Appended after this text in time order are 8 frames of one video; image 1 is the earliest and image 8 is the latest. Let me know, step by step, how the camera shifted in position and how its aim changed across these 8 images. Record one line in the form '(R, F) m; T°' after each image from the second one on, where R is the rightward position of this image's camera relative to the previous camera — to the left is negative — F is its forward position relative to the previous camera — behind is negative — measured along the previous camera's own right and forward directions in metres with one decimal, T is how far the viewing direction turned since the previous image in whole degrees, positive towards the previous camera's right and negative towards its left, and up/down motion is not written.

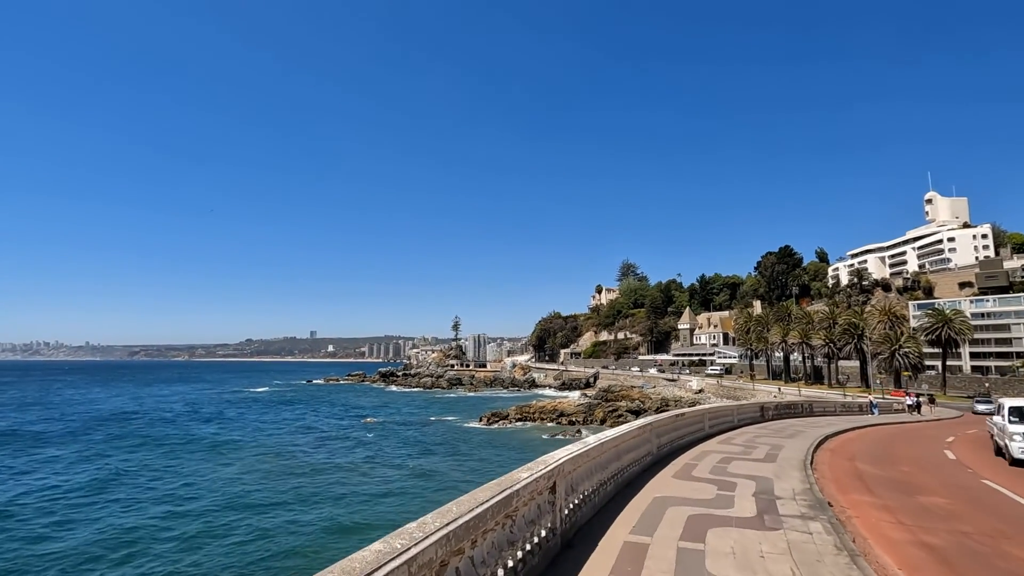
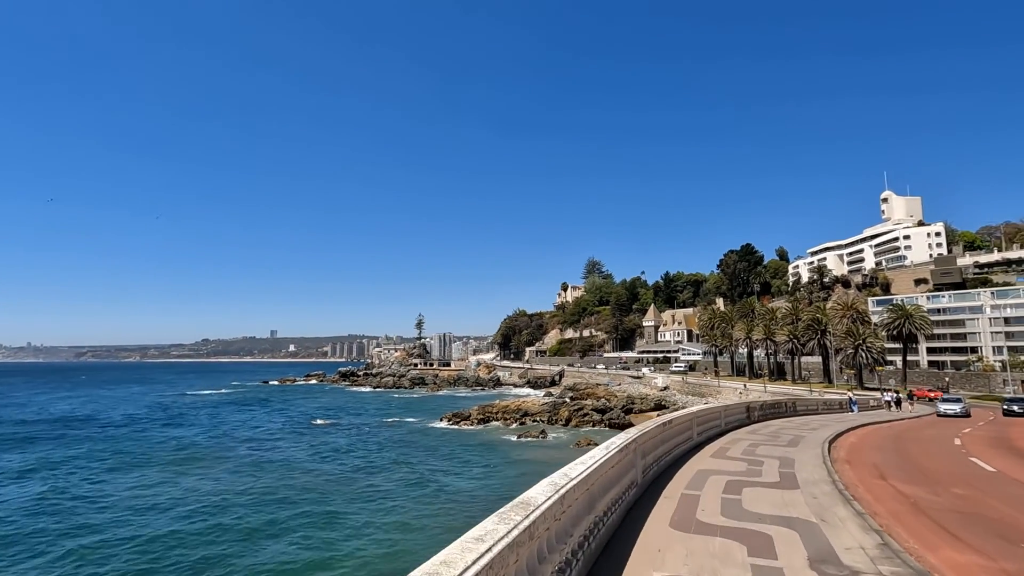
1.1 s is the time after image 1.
(+0.4, +2.1) m; +4°
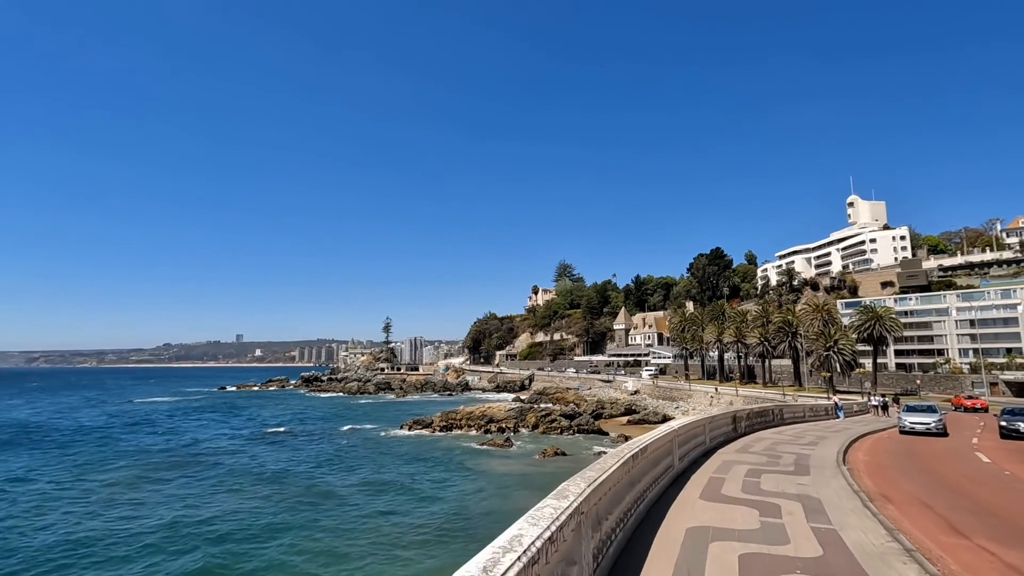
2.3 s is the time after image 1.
(+0.7, +2.3) m; +3°
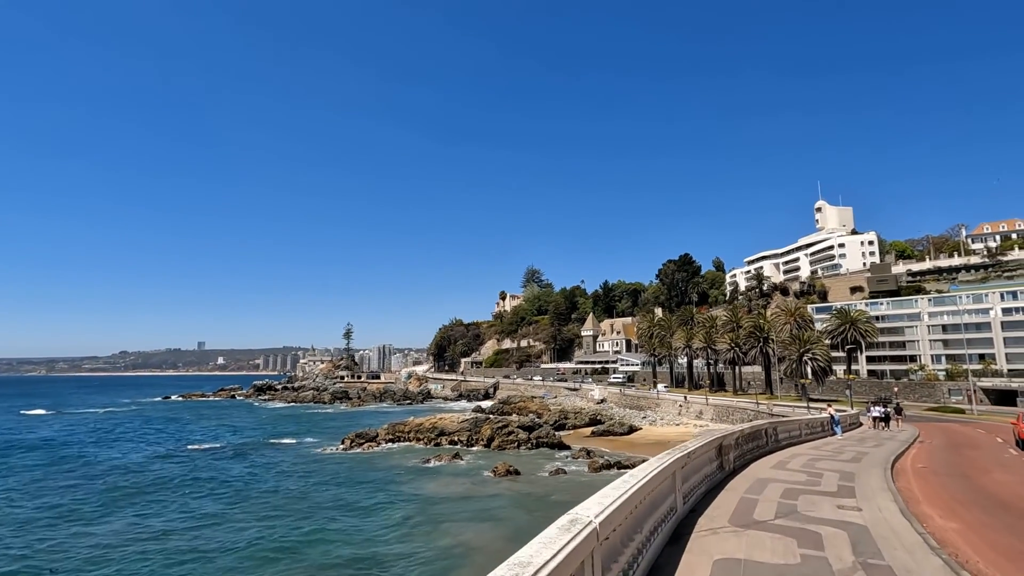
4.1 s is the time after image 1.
(+1.4, +3.8) m; +3°
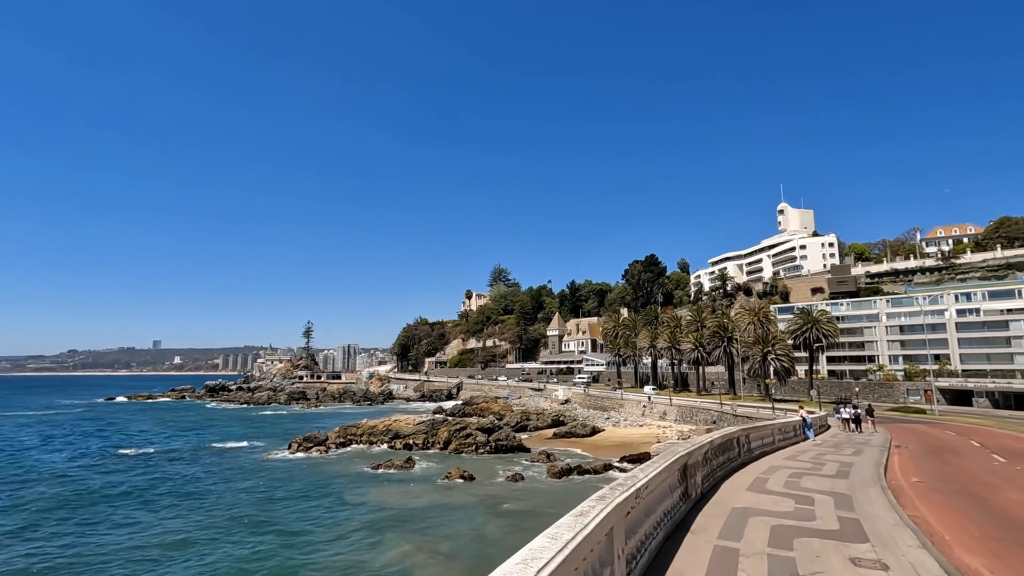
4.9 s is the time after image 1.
(+0.7, +1.8) m; +3°
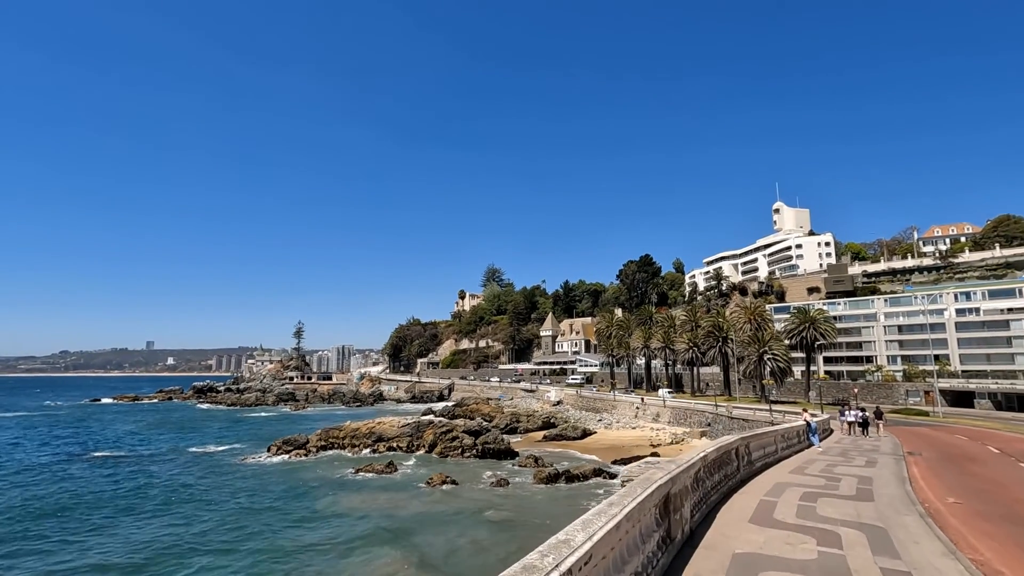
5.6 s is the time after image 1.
(+0.5, +1.4) m; 0°
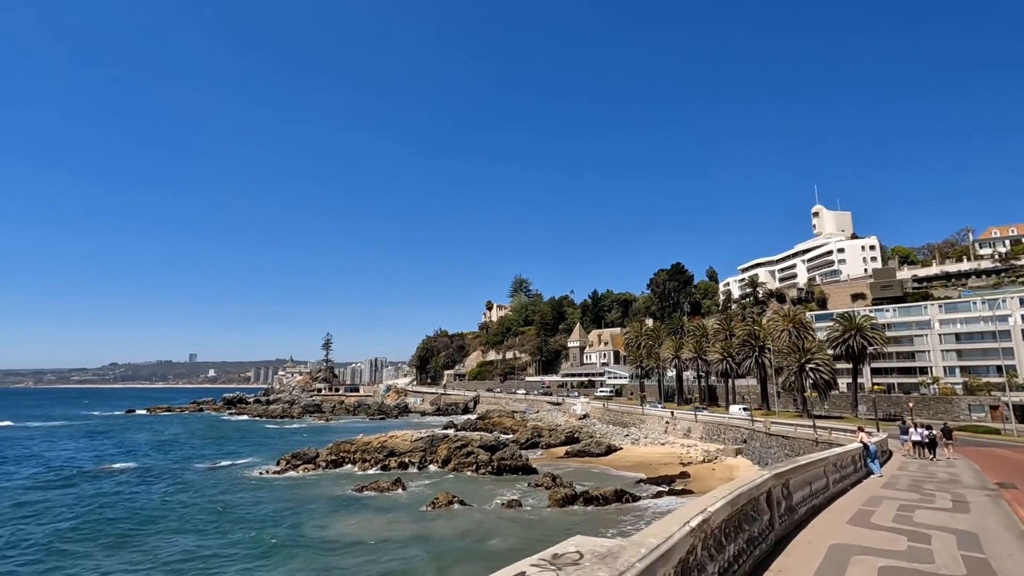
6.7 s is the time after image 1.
(+1.0, +2.1) m; -3°
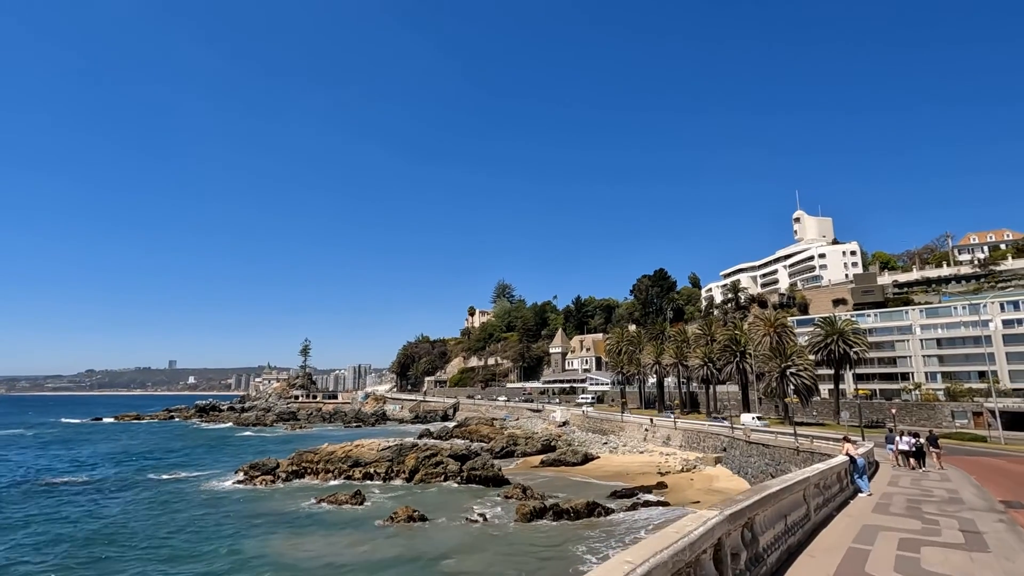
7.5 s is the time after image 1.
(+0.9, +1.5) m; +1°
